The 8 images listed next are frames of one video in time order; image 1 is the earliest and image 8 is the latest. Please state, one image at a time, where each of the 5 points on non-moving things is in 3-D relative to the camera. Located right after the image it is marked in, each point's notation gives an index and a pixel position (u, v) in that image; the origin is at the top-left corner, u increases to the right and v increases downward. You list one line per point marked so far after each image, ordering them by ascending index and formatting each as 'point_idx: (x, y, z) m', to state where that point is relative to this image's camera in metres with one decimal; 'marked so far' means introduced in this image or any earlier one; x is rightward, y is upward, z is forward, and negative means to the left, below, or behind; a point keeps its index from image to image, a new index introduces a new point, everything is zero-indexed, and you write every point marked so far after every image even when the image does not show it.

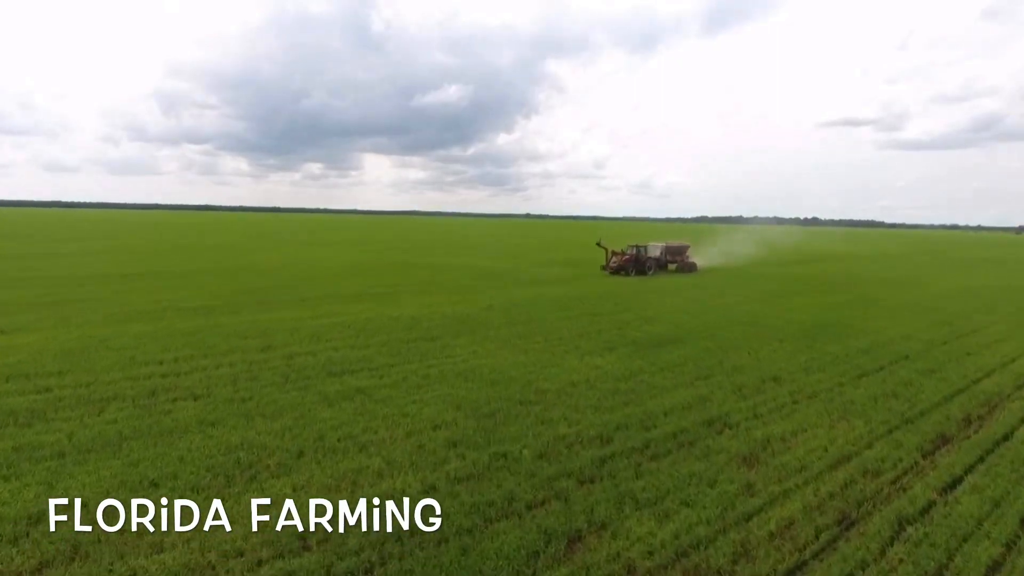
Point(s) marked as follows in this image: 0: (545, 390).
0: (0.0, -1.7, +12.2) m
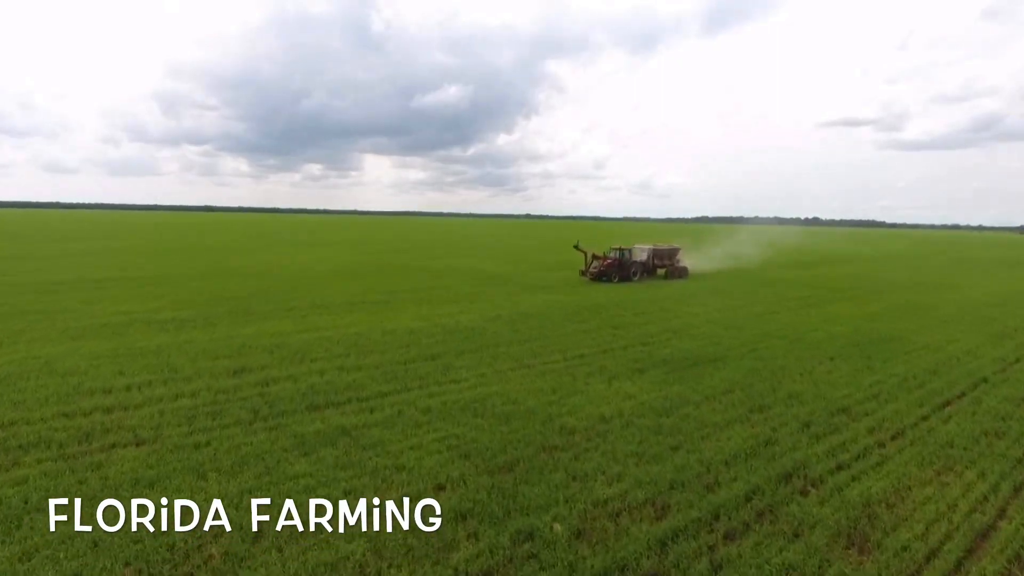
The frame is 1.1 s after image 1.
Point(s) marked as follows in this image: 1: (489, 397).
0: (+0.4, -2.0, +9.7) m
1: (-0.6, -1.9, +10.7) m
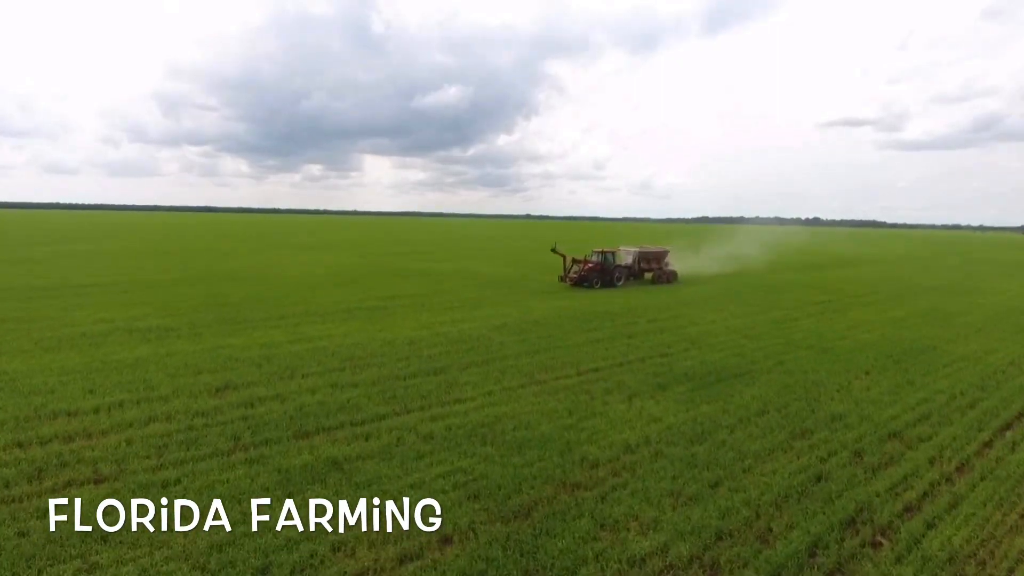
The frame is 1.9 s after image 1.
0: (+0.2, -2.1, +11.3) m
1: (-0.8, -2.0, +12.3) m
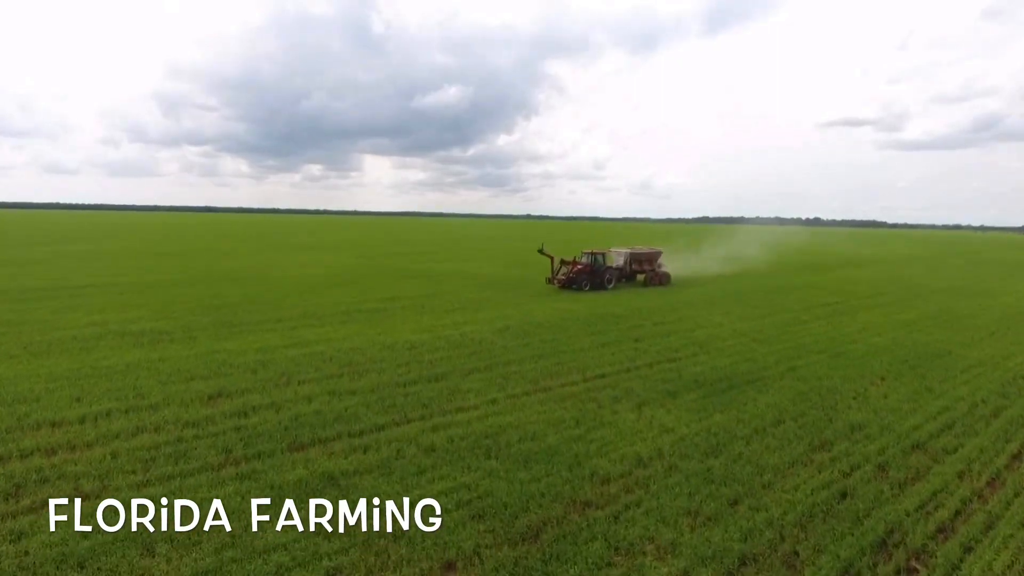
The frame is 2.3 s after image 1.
0: (-0.5, -1.6, +13.0) m
1: (-1.5, -1.5, +14.0) m
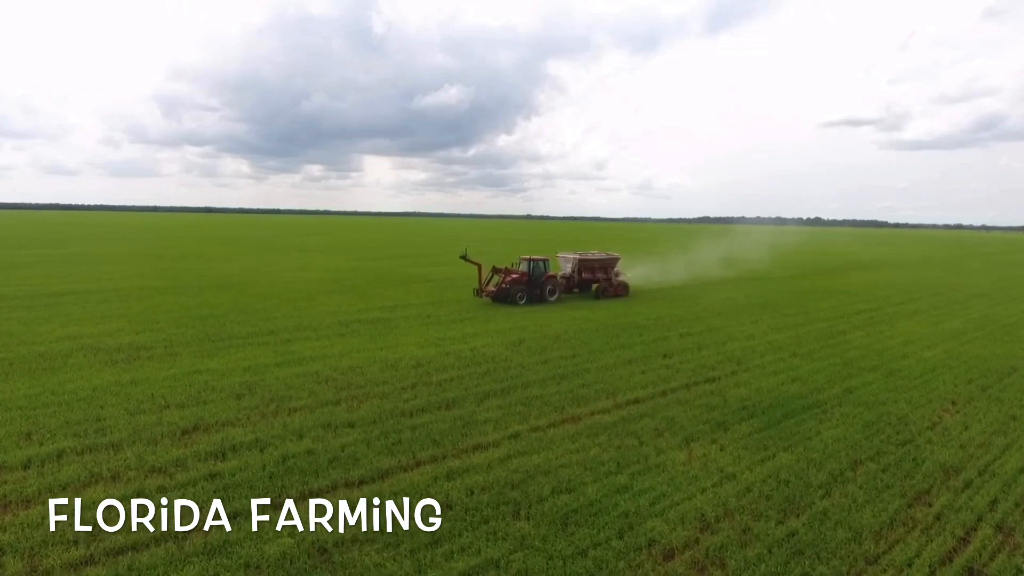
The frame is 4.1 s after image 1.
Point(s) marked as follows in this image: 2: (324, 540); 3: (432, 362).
0: (-0.2, -1.8, +11.5) m
1: (-1.2, -1.7, +12.5) m
2: (-1.9, -2.5, +6.2) m
3: (-1.7, -1.6, +13.4) m
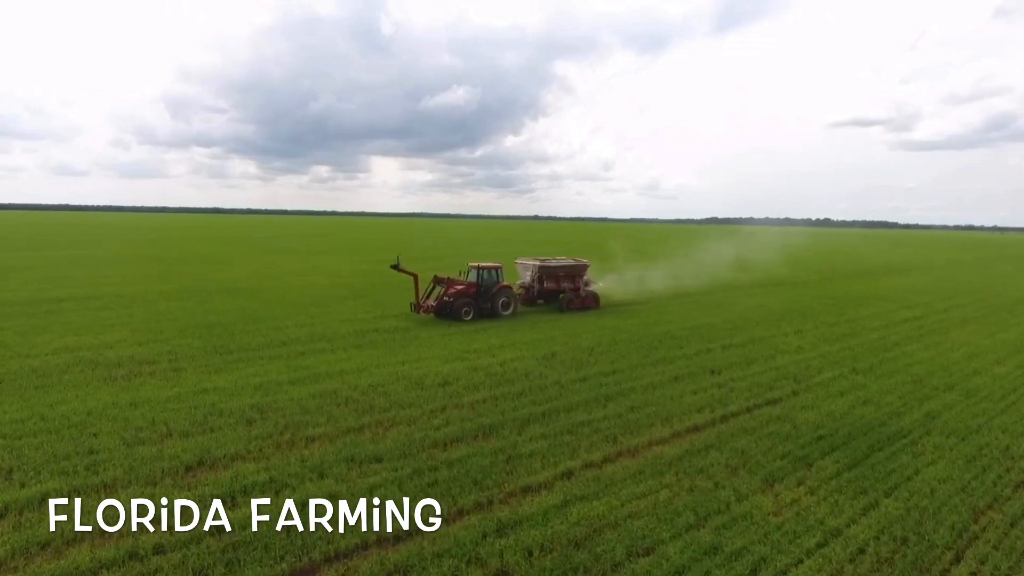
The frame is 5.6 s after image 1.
0: (+0.5, -2.0, +10.2) m
1: (-0.5, -1.9, +11.3) m
2: (-1.2, -2.7, +5.0) m
3: (-1.0, -1.8, +12.2) m
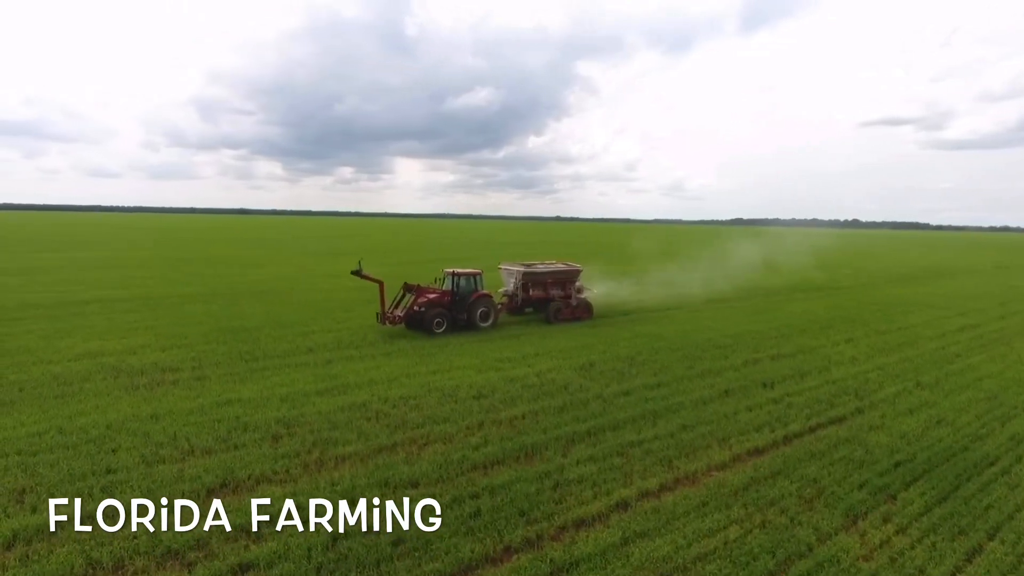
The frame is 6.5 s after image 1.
0: (+1.2, -2.2, +9.5) m
1: (+0.2, -2.0, +10.6) m
2: (-0.8, -2.8, +4.3) m
3: (-0.3, -1.9, +11.5) m
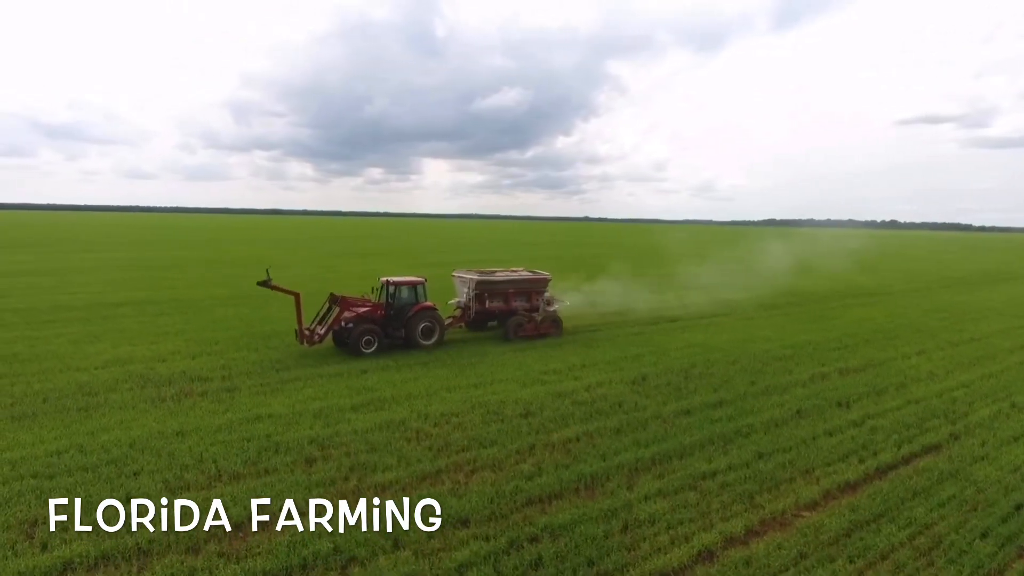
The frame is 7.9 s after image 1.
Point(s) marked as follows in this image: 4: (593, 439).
0: (+1.9, -2.3, +8.5) m
1: (+1.0, -2.2, +9.6) m
2: (-0.2, -2.9, +3.4) m
3: (+0.6, -2.0, +10.5) m
4: (+1.2, -2.2, +9.2) m
